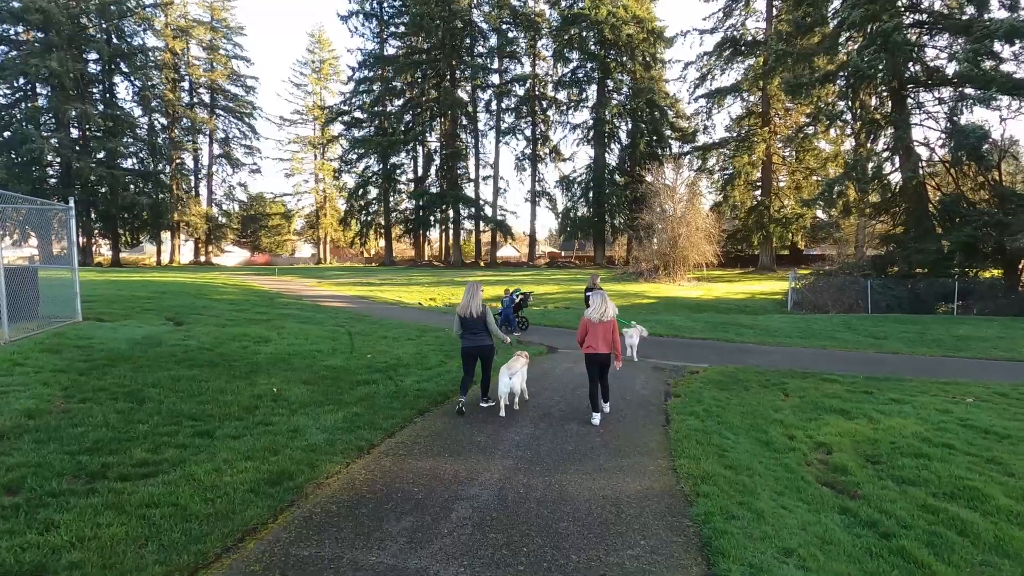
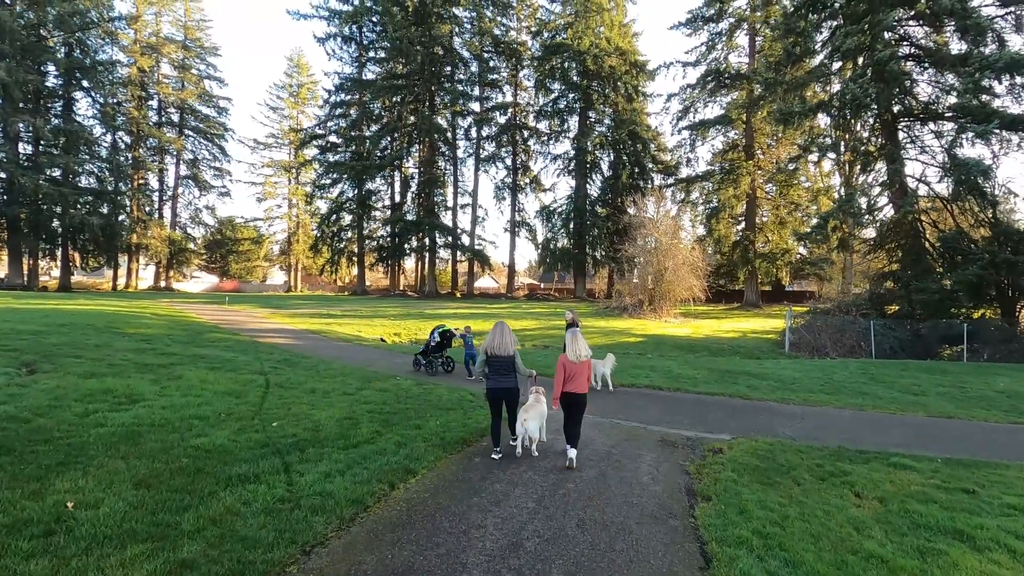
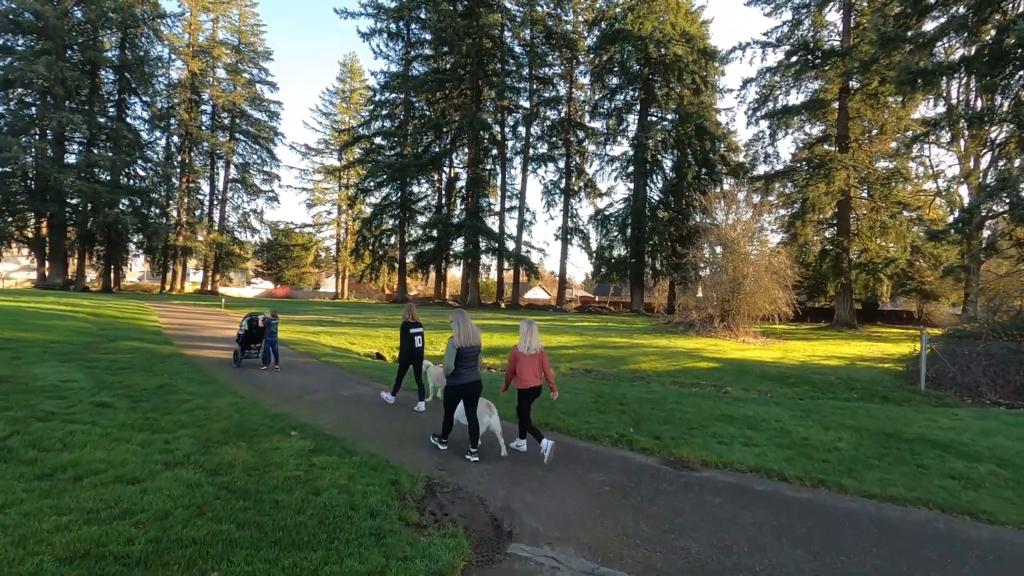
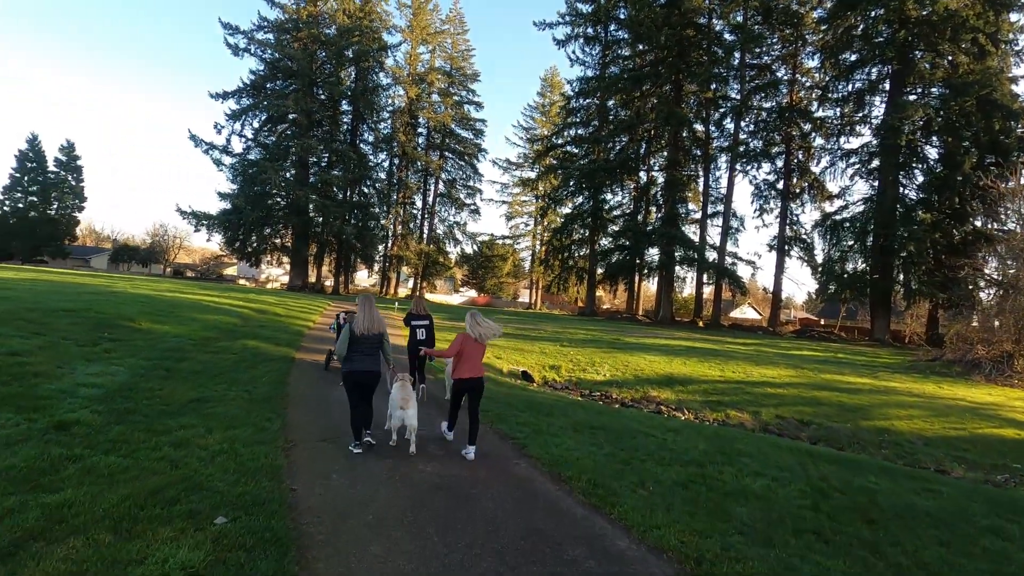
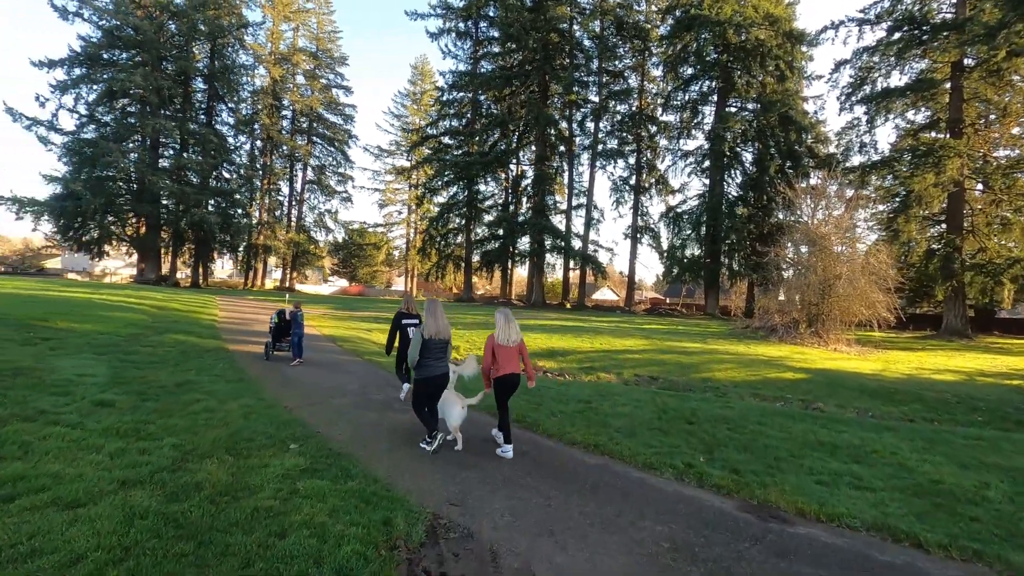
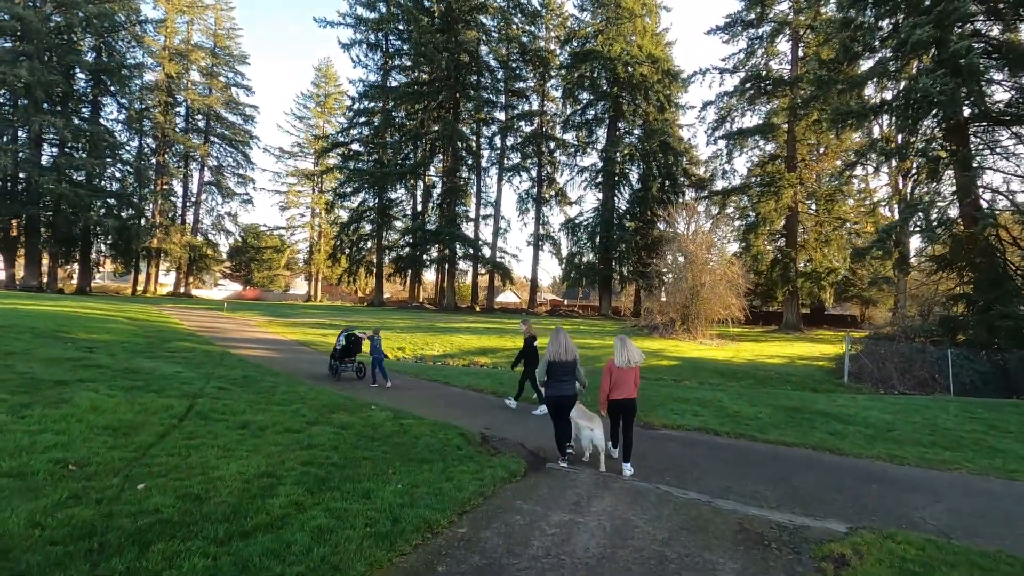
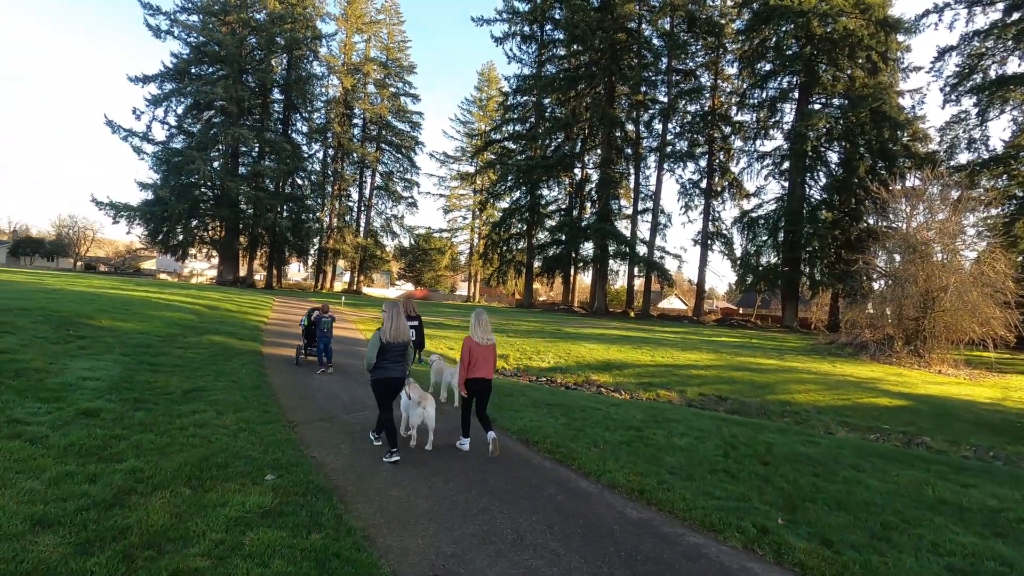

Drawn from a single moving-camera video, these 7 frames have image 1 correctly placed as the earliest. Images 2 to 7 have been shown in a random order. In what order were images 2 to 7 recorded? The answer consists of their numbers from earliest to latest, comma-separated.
2, 6, 3, 5, 7, 4
